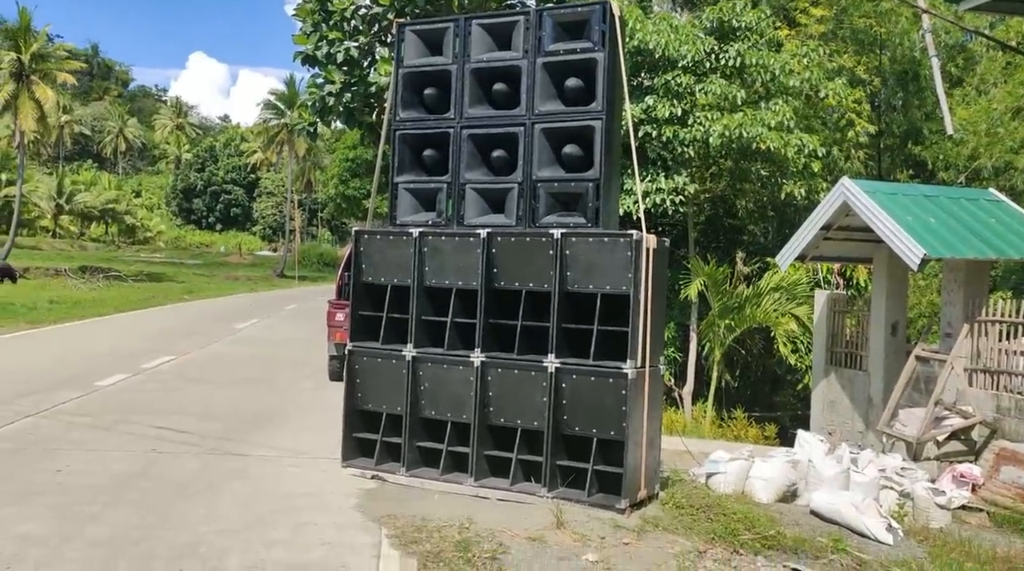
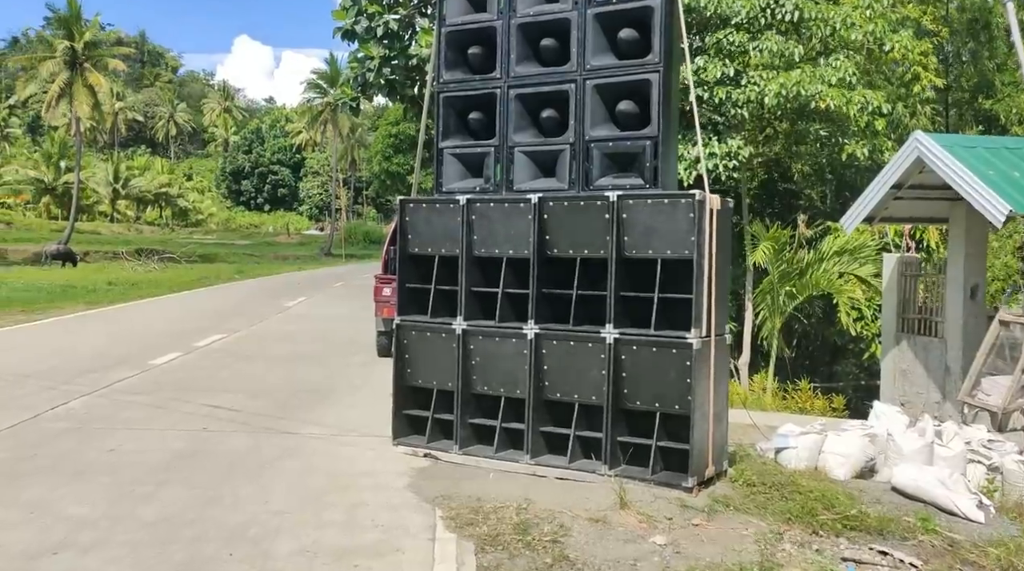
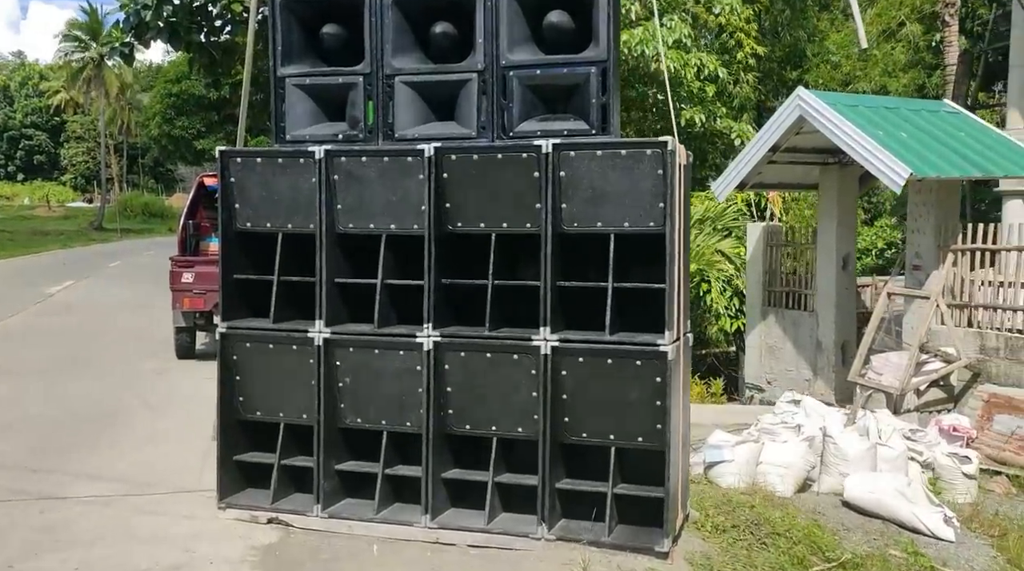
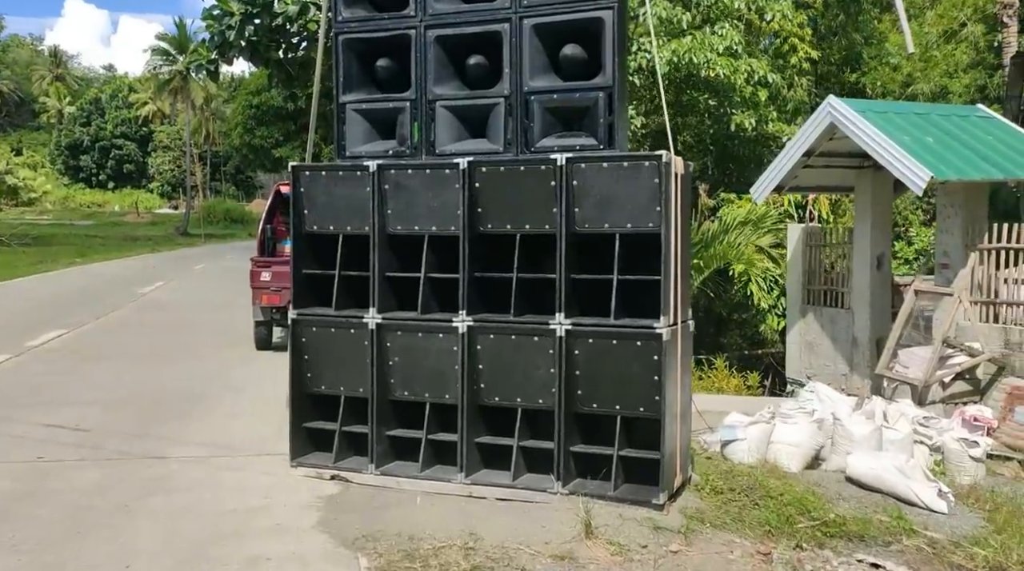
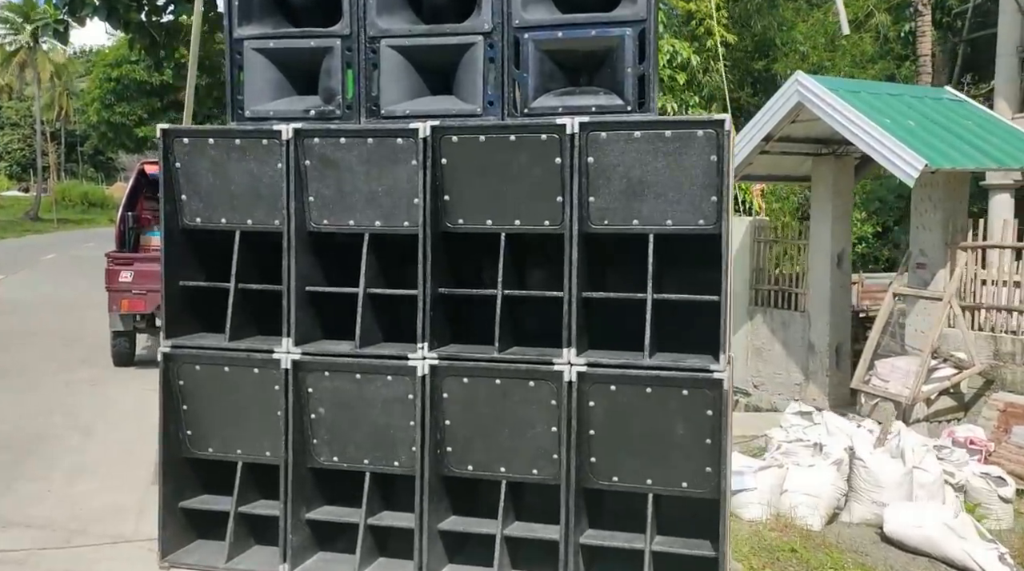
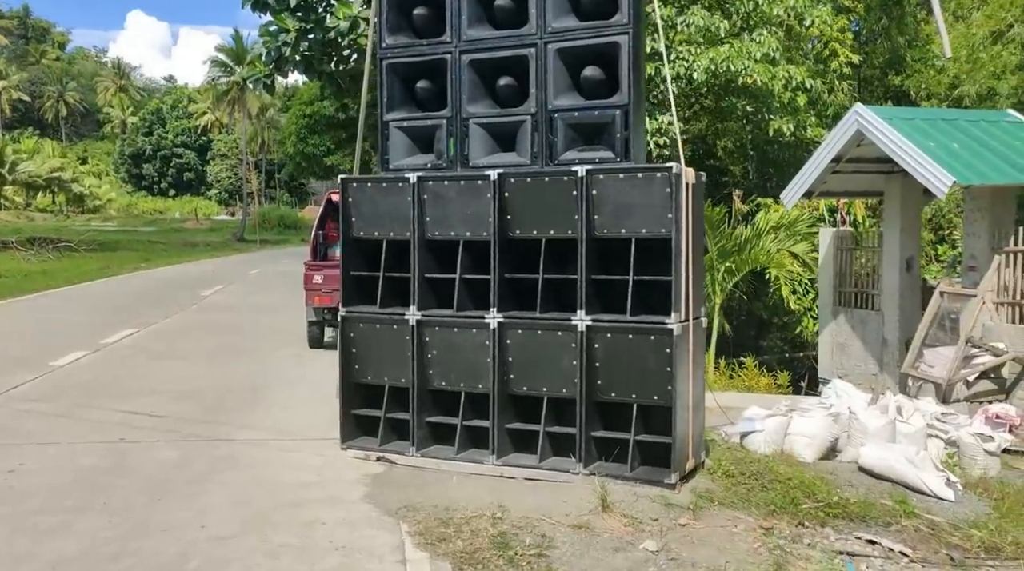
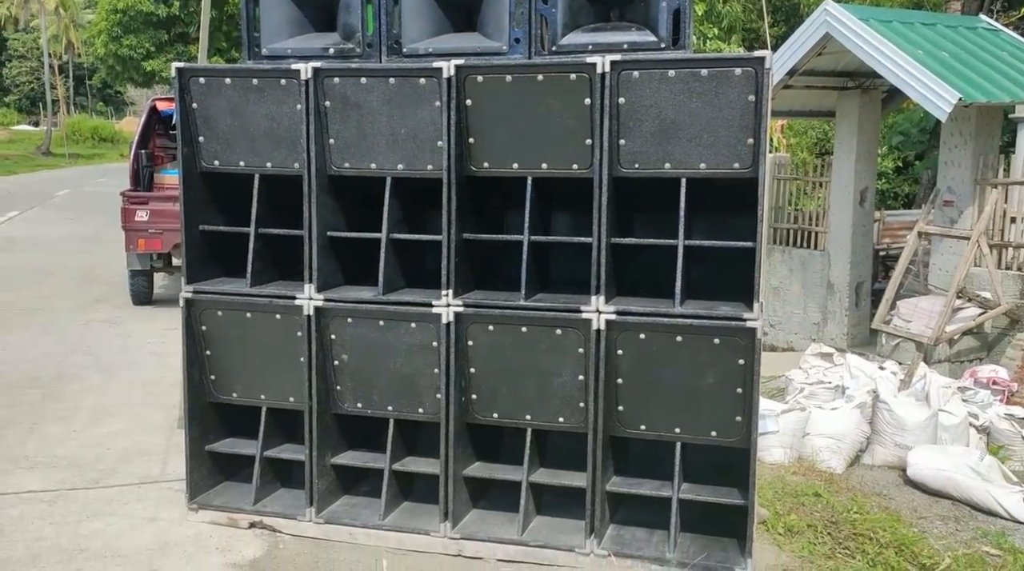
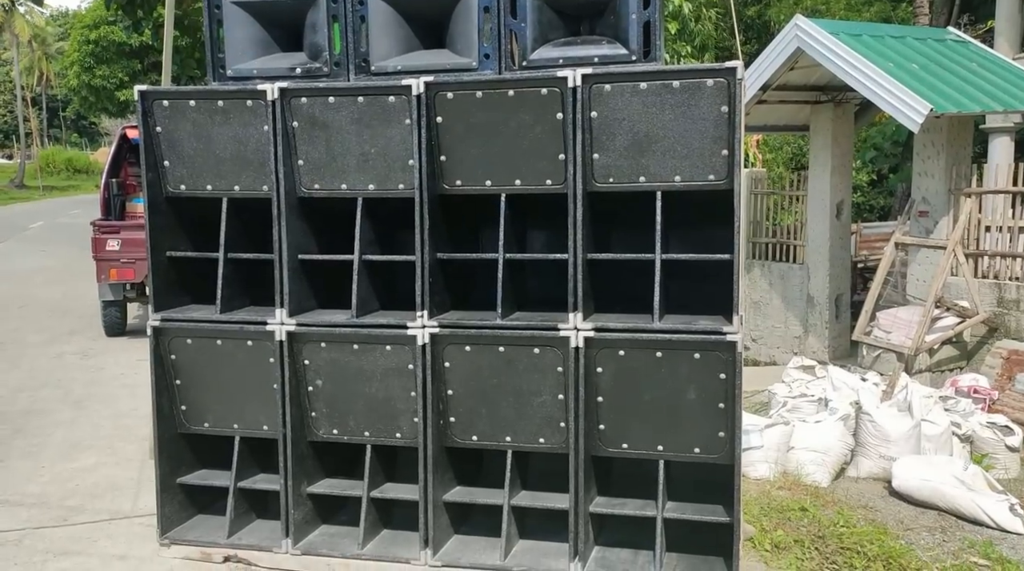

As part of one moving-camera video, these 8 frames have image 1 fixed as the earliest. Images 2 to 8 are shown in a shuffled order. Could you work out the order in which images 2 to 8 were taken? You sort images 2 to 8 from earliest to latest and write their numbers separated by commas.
2, 6, 4, 3, 5, 8, 7
